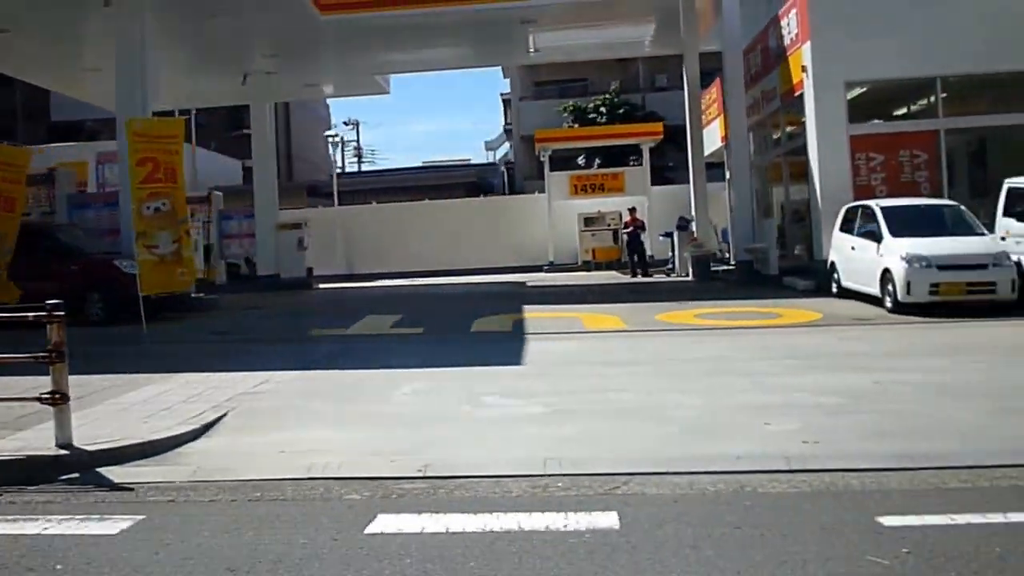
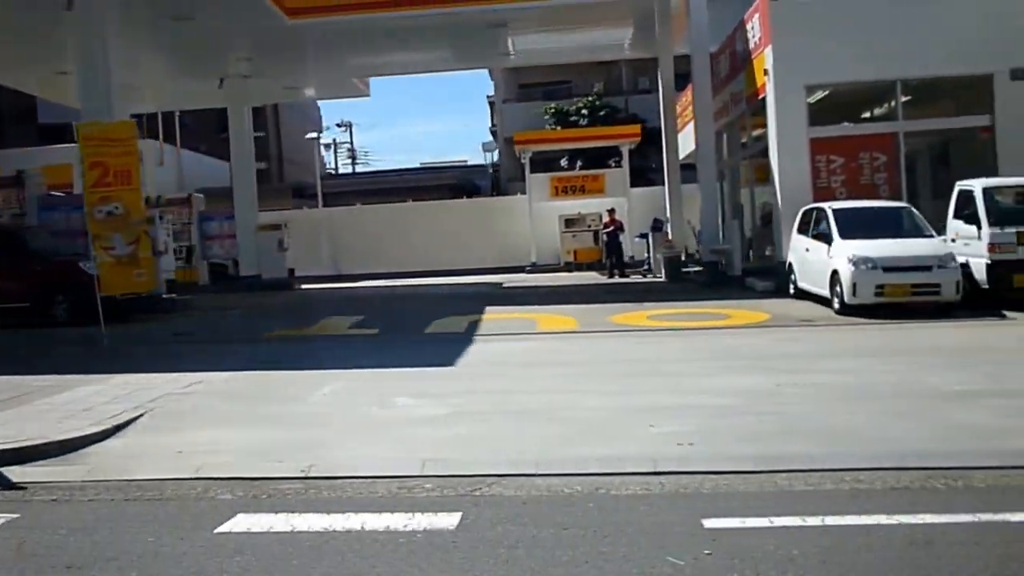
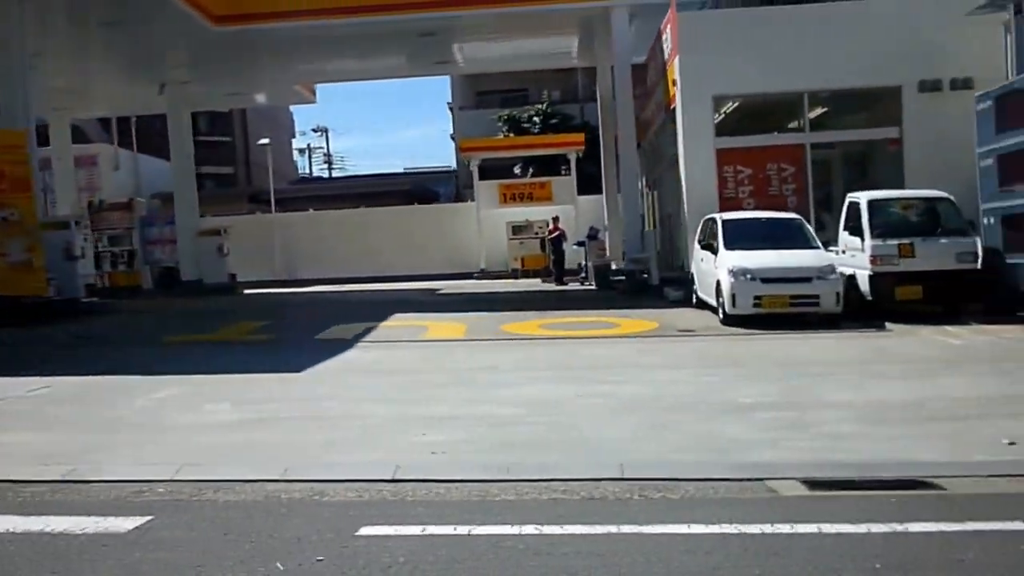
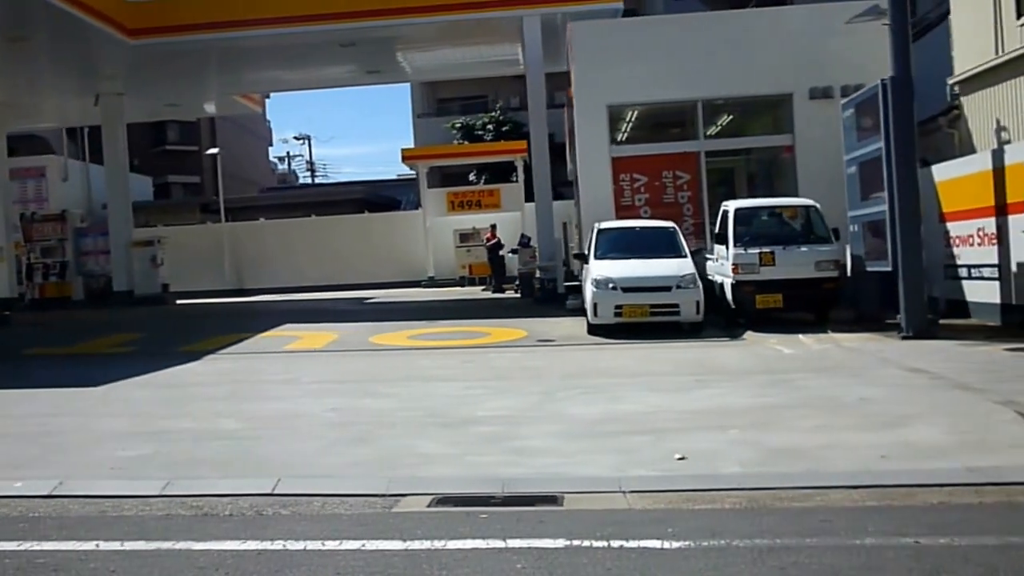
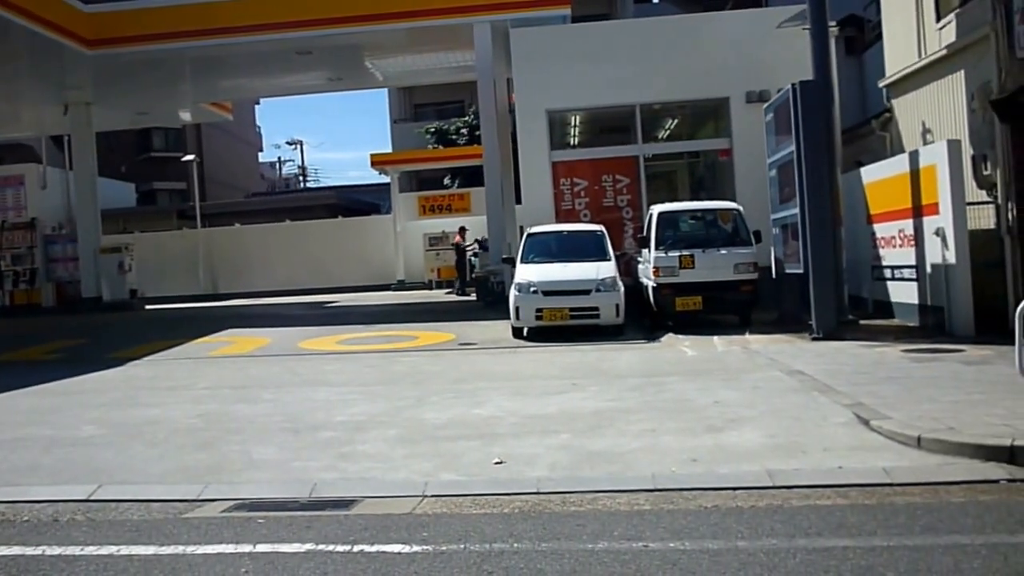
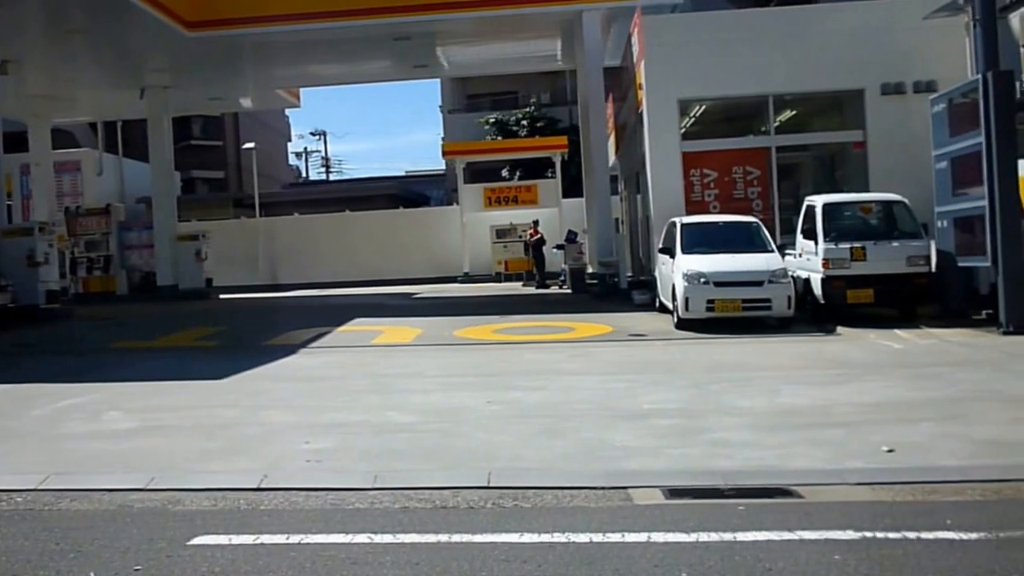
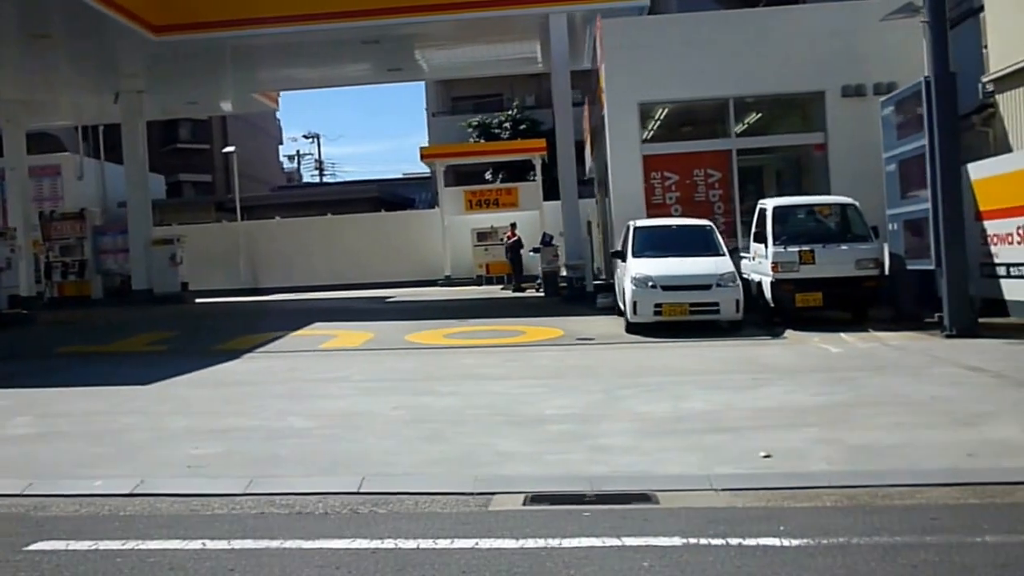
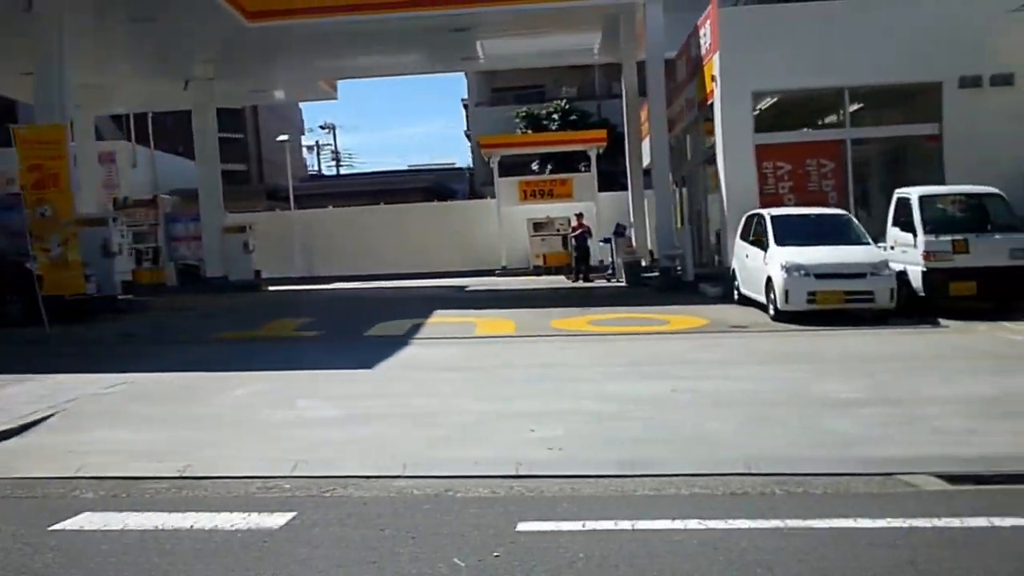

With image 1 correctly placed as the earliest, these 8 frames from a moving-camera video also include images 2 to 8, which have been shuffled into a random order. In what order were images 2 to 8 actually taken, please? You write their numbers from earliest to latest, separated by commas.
2, 8, 3, 6, 7, 4, 5
